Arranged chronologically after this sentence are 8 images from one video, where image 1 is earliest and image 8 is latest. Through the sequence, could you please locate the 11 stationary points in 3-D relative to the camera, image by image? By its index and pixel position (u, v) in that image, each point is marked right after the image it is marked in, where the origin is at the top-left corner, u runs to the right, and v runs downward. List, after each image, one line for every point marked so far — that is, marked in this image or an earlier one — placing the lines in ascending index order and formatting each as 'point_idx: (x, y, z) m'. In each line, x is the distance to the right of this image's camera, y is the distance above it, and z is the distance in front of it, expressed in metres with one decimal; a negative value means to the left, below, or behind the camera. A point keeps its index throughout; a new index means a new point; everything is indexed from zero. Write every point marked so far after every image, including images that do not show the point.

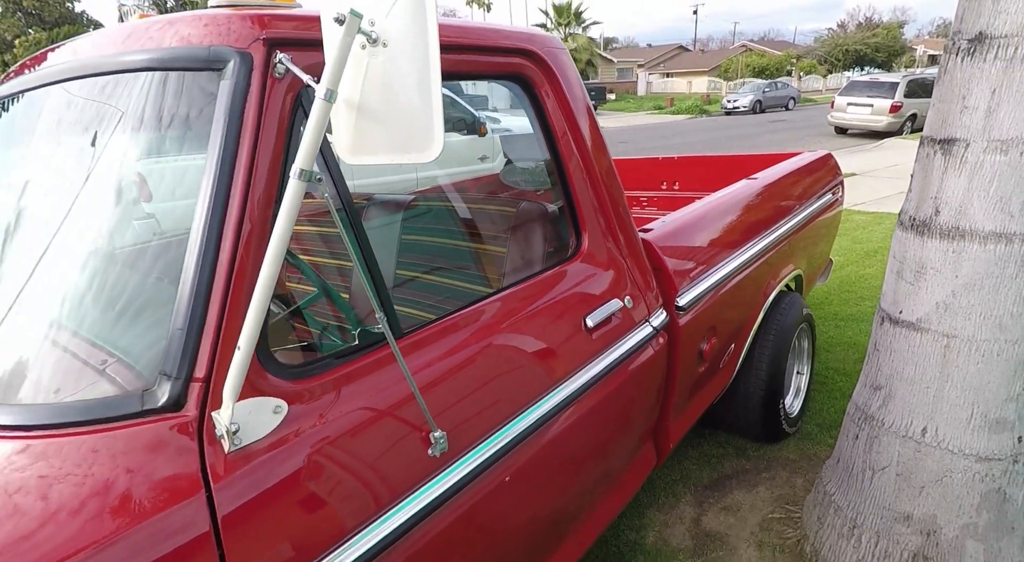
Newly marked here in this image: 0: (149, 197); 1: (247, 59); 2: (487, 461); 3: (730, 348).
0: (-0.7, +0.2, +1.0) m
1: (-0.4, +0.4, +1.0) m
2: (-0.1, -0.4, +1.2) m
3: (+1.0, -0.3, +2.4) m
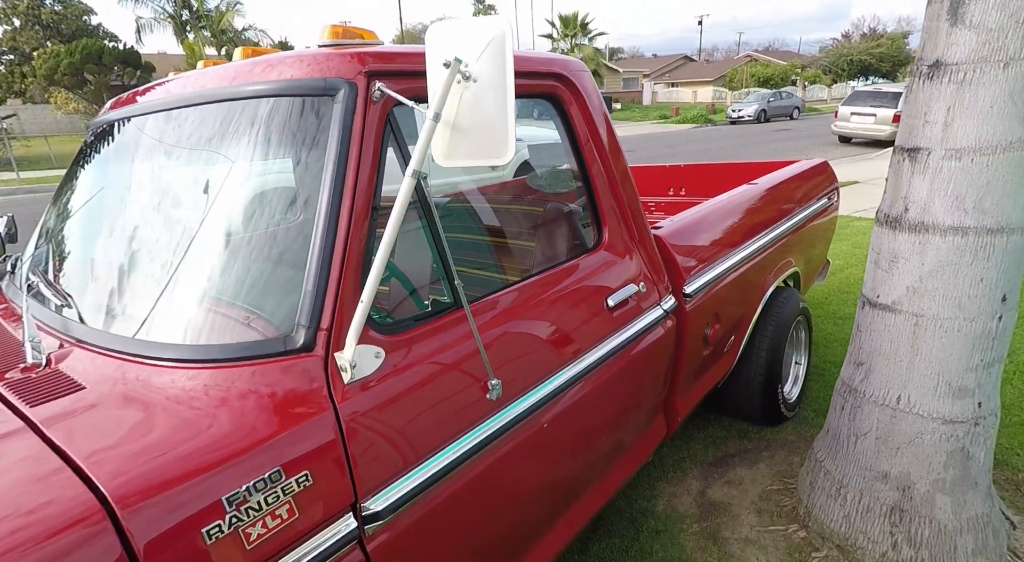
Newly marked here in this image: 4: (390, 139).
0: (-0.6, +0.2, +1.3) m
1: (-0.3, +0.4, +1.3) m
2: (0.0, -0.3, +1.5) m
3: (+1.1, -0.3, +2.7) m
4: (-0.3, +0.3, +1.3) m
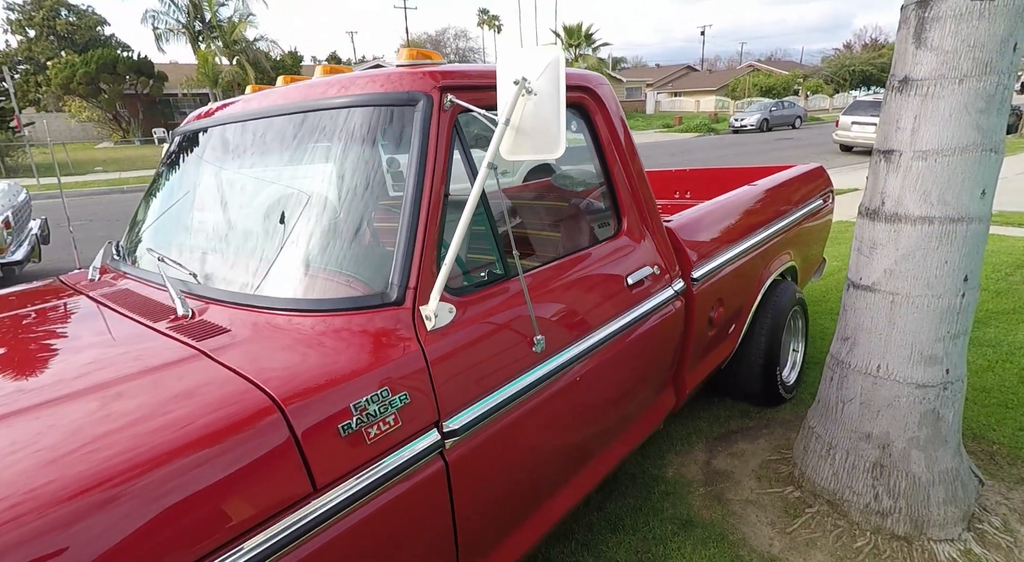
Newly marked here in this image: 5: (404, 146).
0: (-0.5, +0.3, +1.6) m
1: (-0.2, +0.5, +1.6) m
2: (+0.2, -0.3, +1.8) m
3: (+1.2, -0.2, +3.0) m
4: (-0.1, +0.4, +1.7) m
5: (-0.3, +0.4, +1.6) m
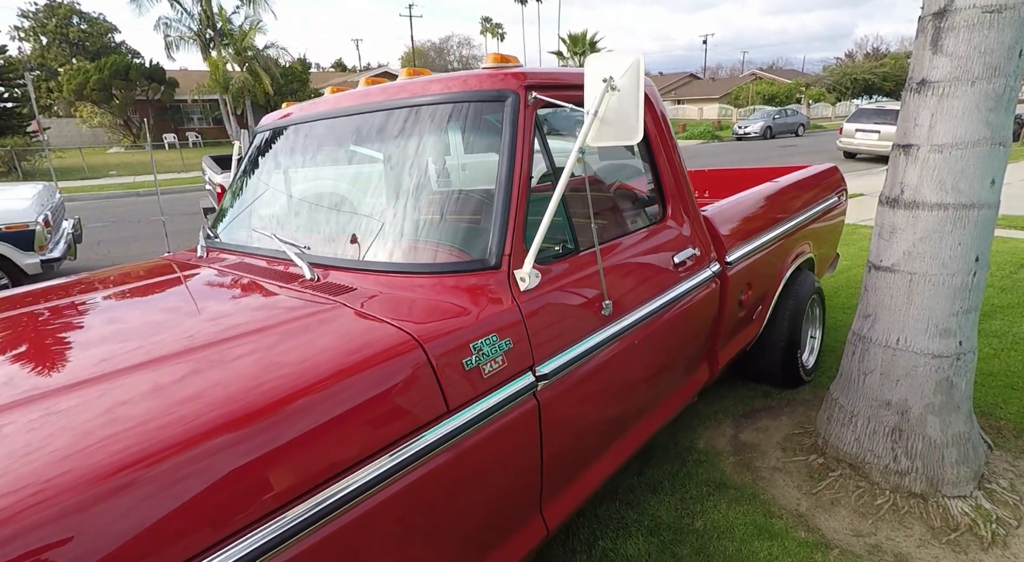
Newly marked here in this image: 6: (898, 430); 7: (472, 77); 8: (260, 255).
0: (-0.2, +0.4, +1.9) m
1: (0.0, +0.6, +1.9) m
2: (+0.4, -0.2, +2.1) m
3: (+1.5, -0.1, +3.2) m
4: (+0.1, +0.5, +1.9) m
5: (0.0, +0.5, +1.8) m
6: (+1.7, -0.7, +2.5) m
7: (-0.1, +0.7, +2.0) m
8: (-1.0, +0.1, +2.1) m
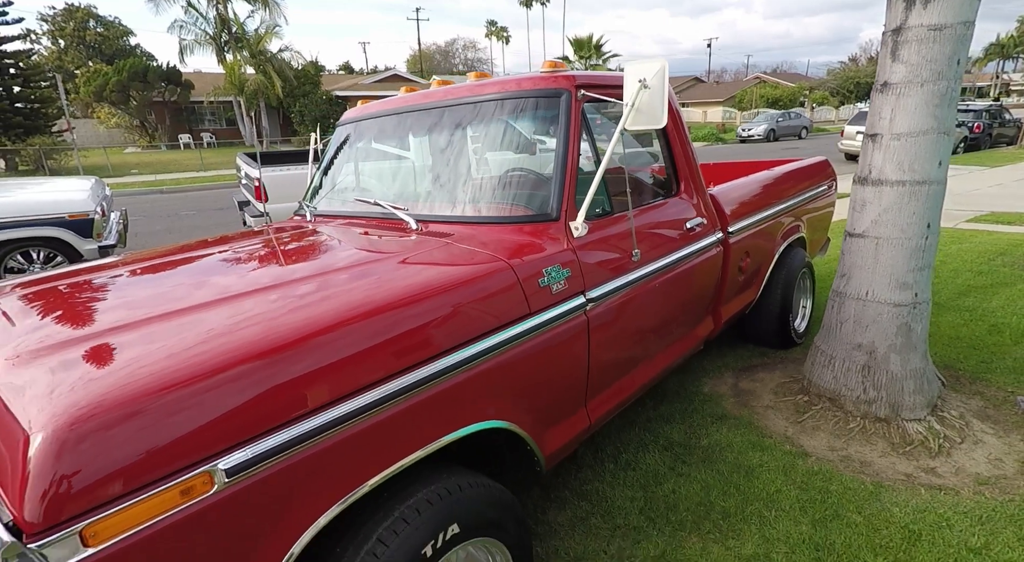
0: (0.0, +0.6, +2.5) m
1: (+0.2, +0.8, +2.5) m
2: (+0.6, 0.0, +2.6) m
3: (+1.7, +0.1, +3.8) m
4: (+0.3, +0.7, +2.5) m
5: (+0.2, +0.7, +2.4) m
6: (+2.0, -0.5, +3.1) m
7: (+0.1, +0.9, +2.6) m
8: (-0.7, +0.3, +2.7) m
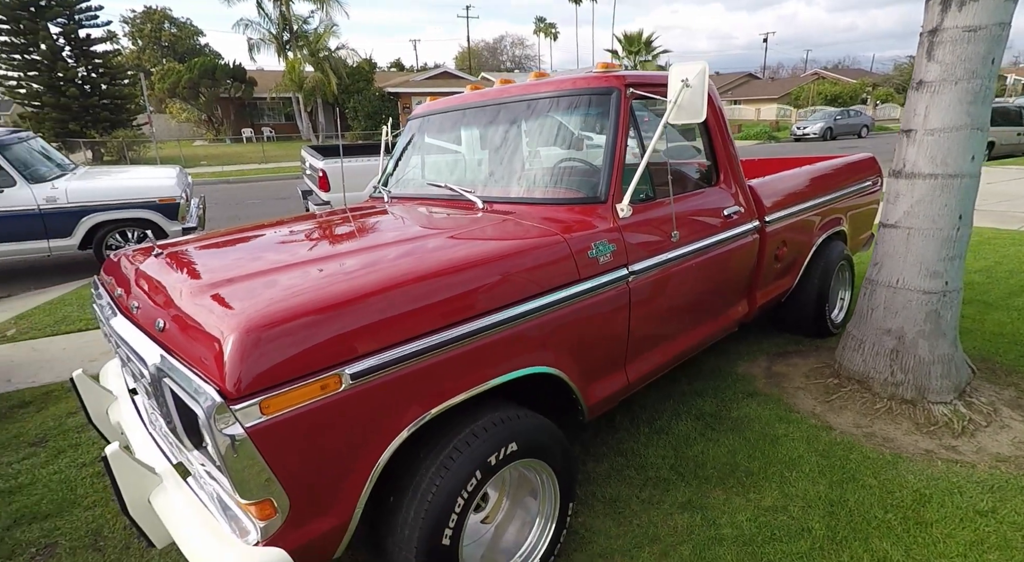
0: (+0.3, +0.7, +2.8) m
1: (+0.5, +0.9, +2.8) m
2: (+0.9, +0.1, +2.9) m
3: (+2.0, +0.1, +4.0) m
4: (+0.6, +0.8, +2.8) m
5: (+0.5, +0.8, +2.7) m
6: (+2.2, -0.4, +3.3) m
7: (+0.4, +1.0, +2.9) m
8: (-0.5, +0.4, +3.1) m
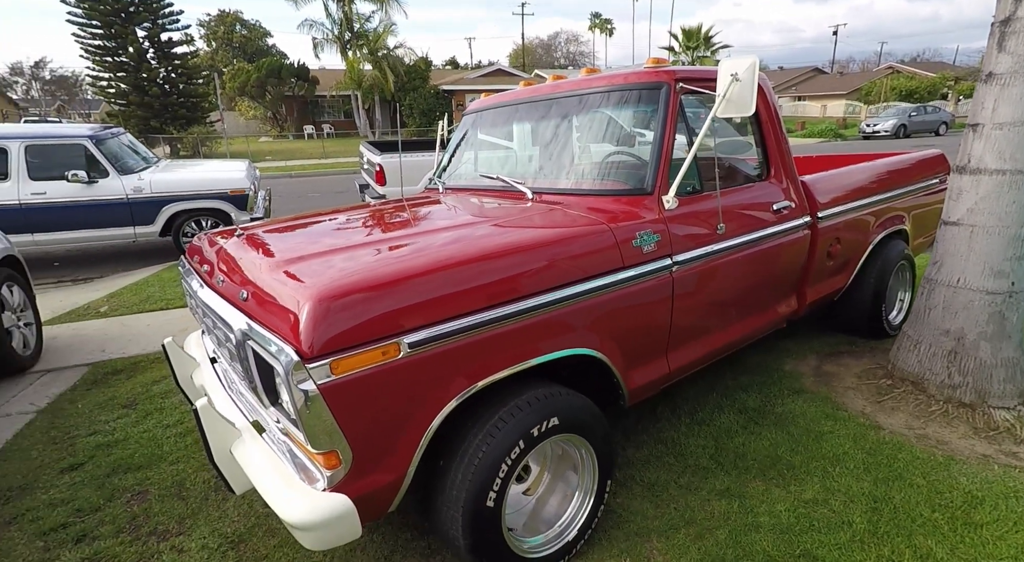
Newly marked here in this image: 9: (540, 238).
0: (+0.5, +0.8, +2.8) m
1: (+0.8, +1.0, +2.8) m
2: (+1.1, +0.2, +2.9) m
3: (+2.4, +0.2, +3.9) m
4: (+0.9, +0.9, +2.8) m
5: (+0.7, +0.8, +2.8) m
6: (+2.5, -0.4, +3.2) m
7: (+0.6, +1.1, +2.9) m
8: (-0.2, +0.5, +3.3) m
9: (+0.1, +0.2, +2.1) m
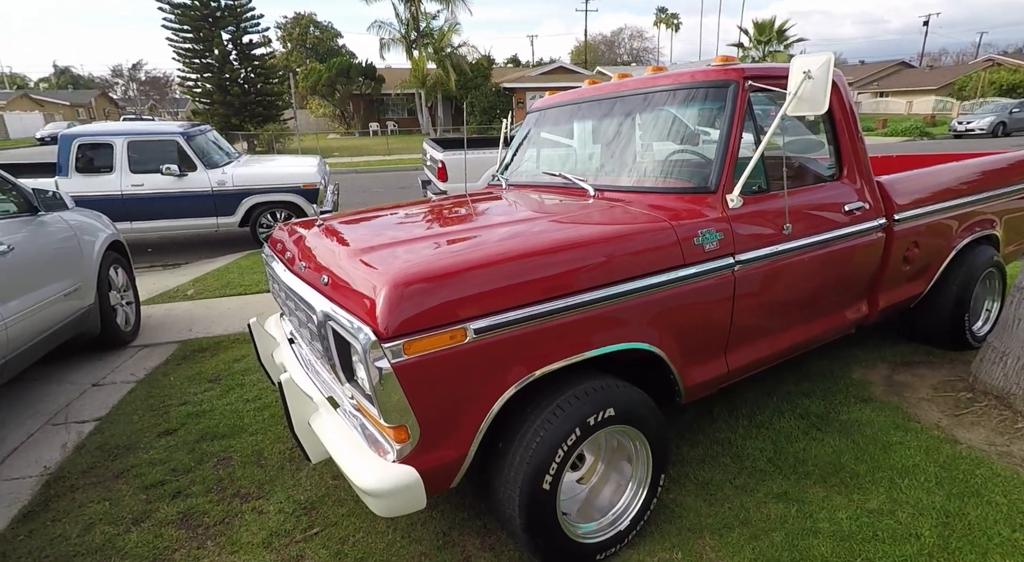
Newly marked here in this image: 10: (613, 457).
0: (+0.8, +0.8, +2.8) m
1: (+1.1, +1.0, +2.8) m
2: (+1.4, +0.2, +2.9) m
3: (+2.8, +0.1, +3.7) m
4: (+1.2, +0.9, +2.8) m
5: (+1.0, +0.9, +2.8) m
6: (+2.8, -0.5, +3.0) m
7: (+1.0, +1.1, +2.9) m
8: (+0.2, +0.5, +3.3) m
9: (+0.3, +0.2, +2.1) m
10: (+0.4, -0.7, +2.2) m
